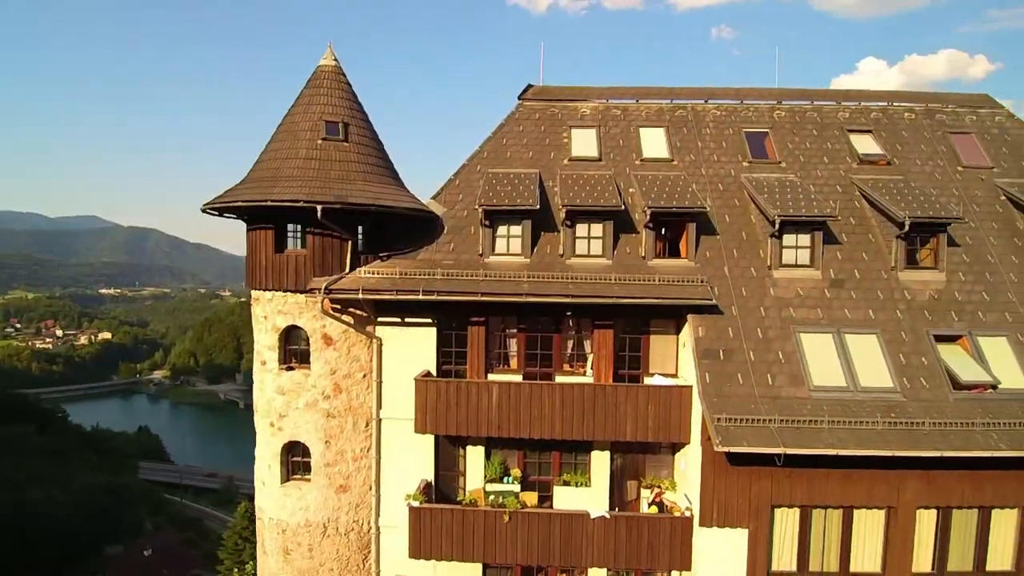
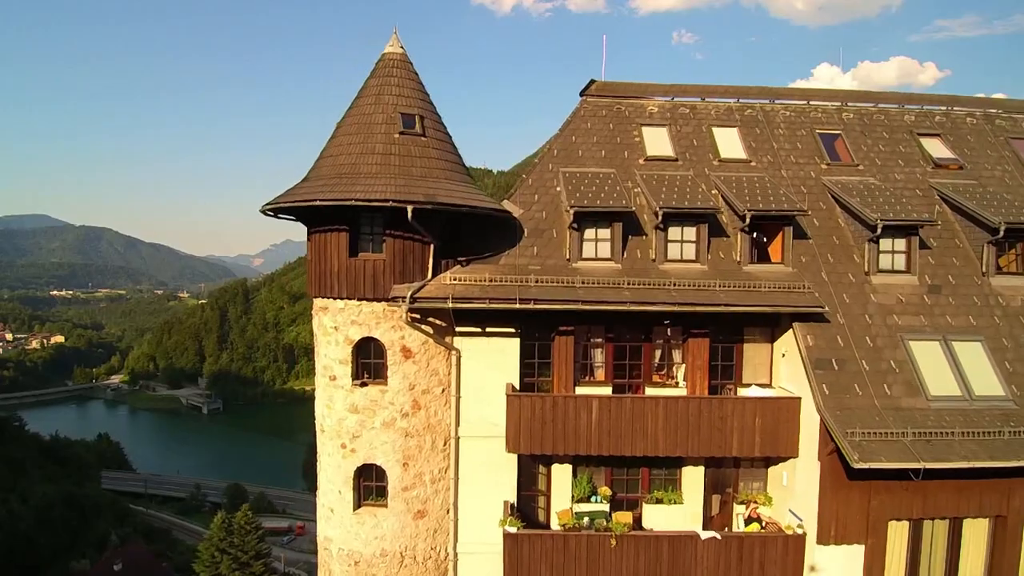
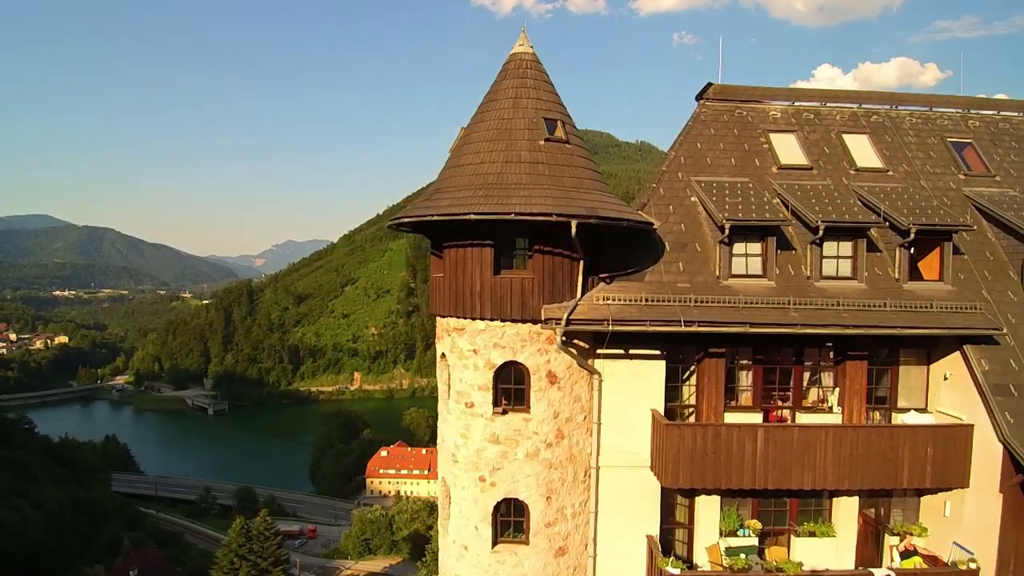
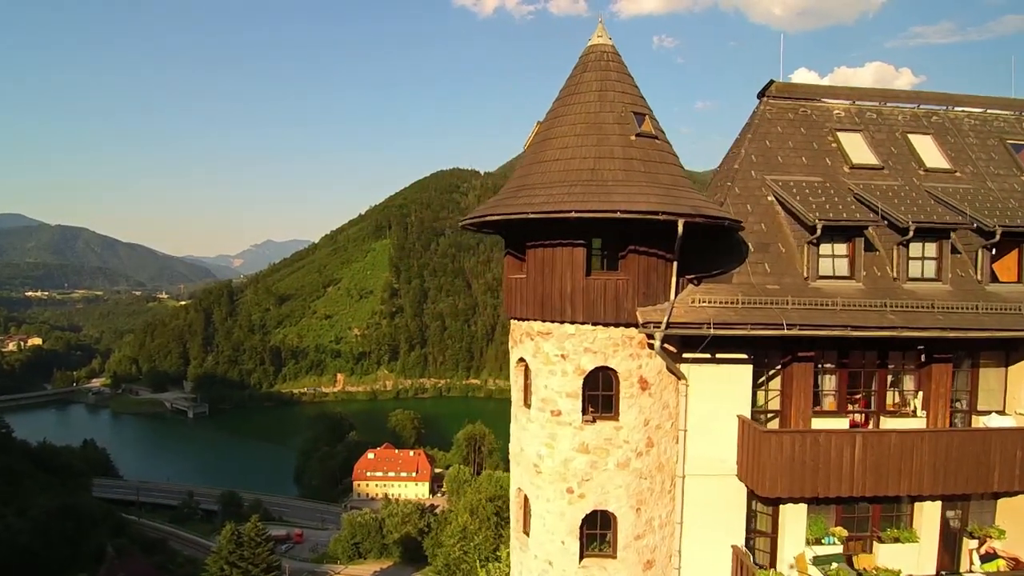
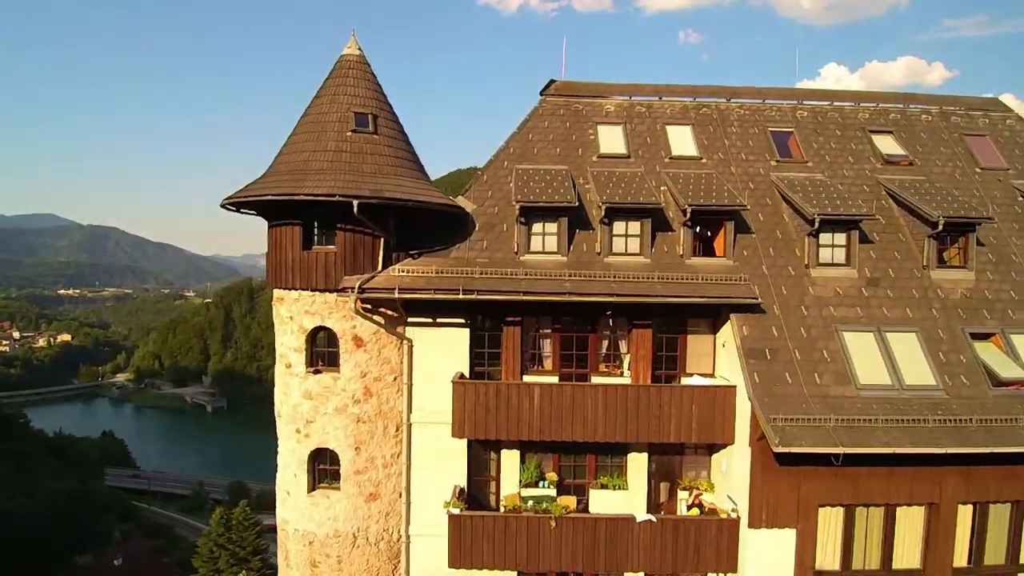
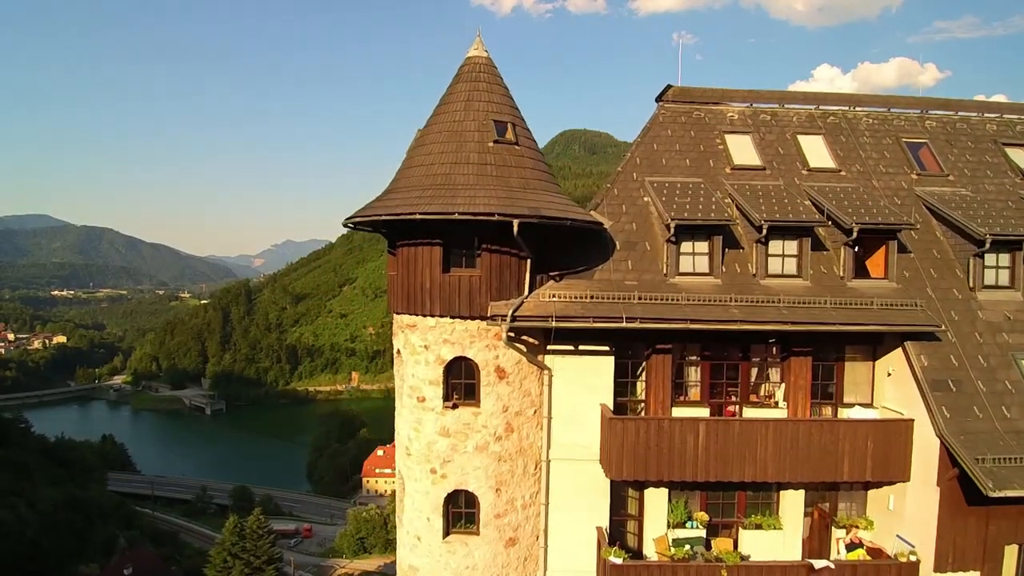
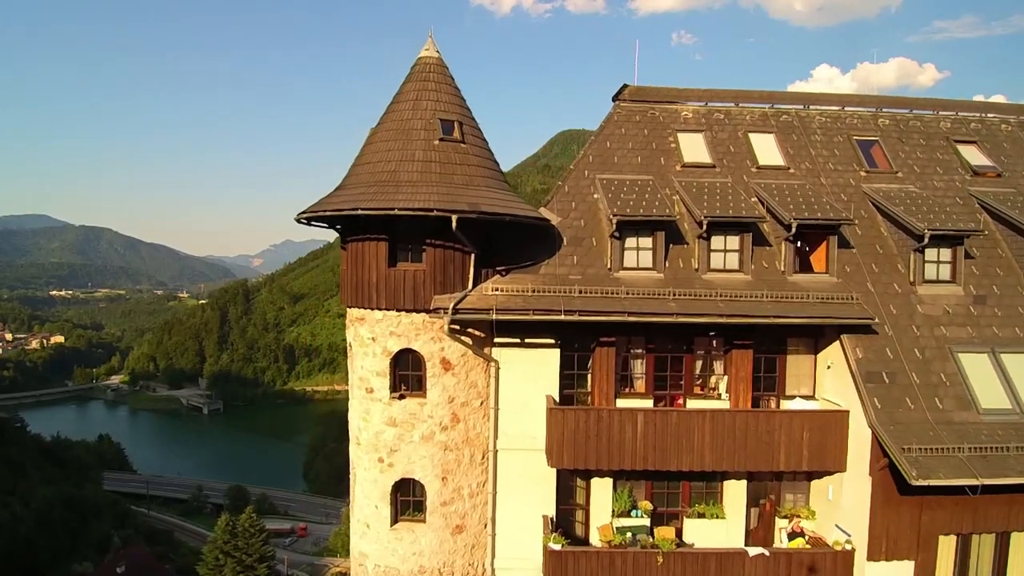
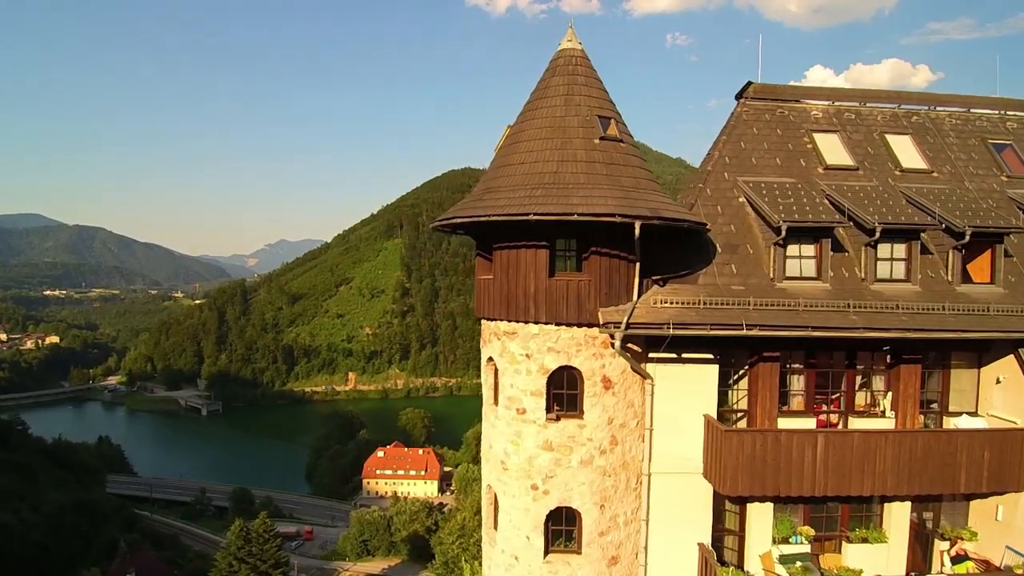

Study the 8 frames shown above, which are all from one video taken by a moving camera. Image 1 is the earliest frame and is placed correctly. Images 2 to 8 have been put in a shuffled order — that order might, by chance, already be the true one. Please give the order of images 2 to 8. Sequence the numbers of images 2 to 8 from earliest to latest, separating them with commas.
5, 2, 7, 6, 3, 8, 4
